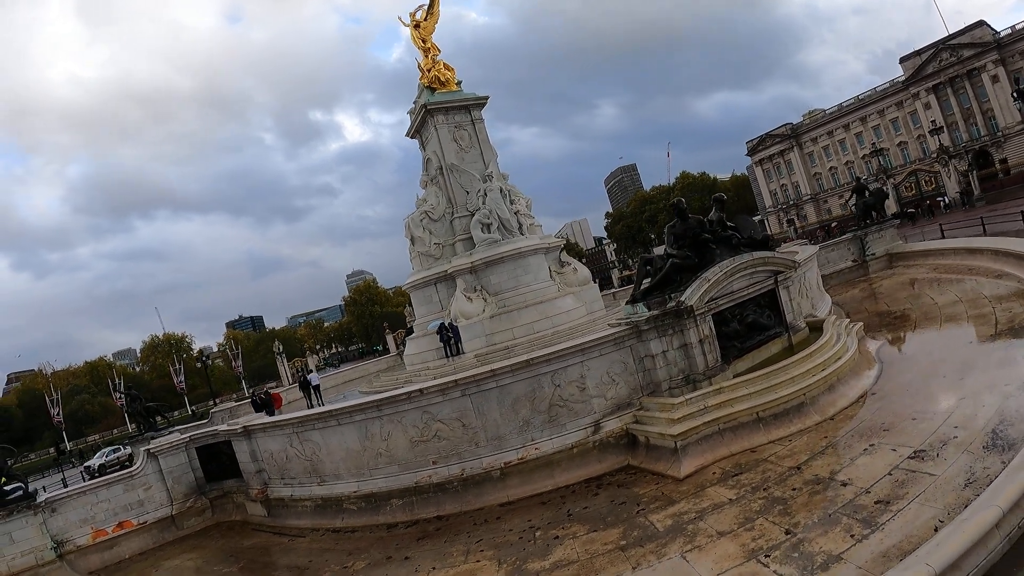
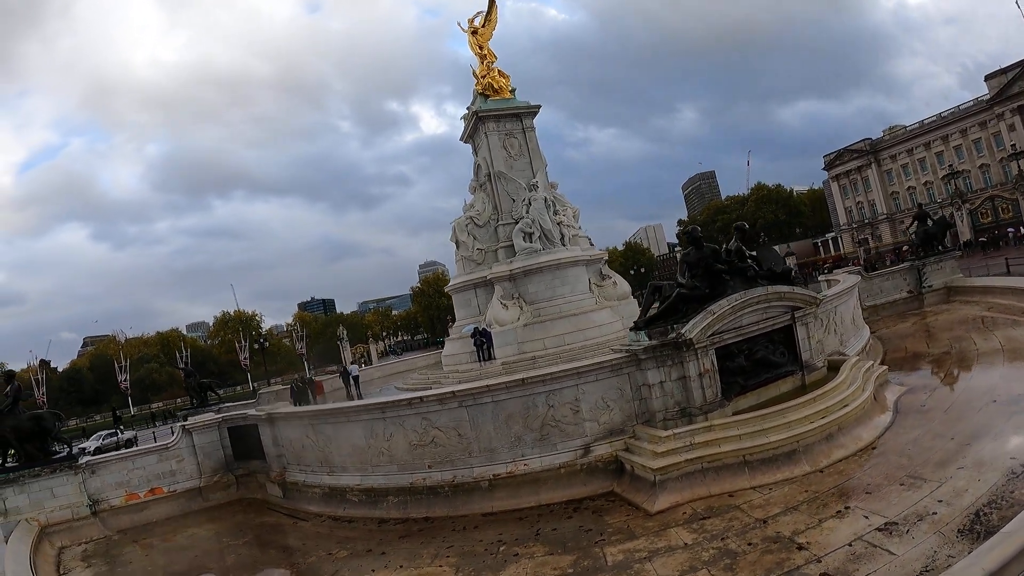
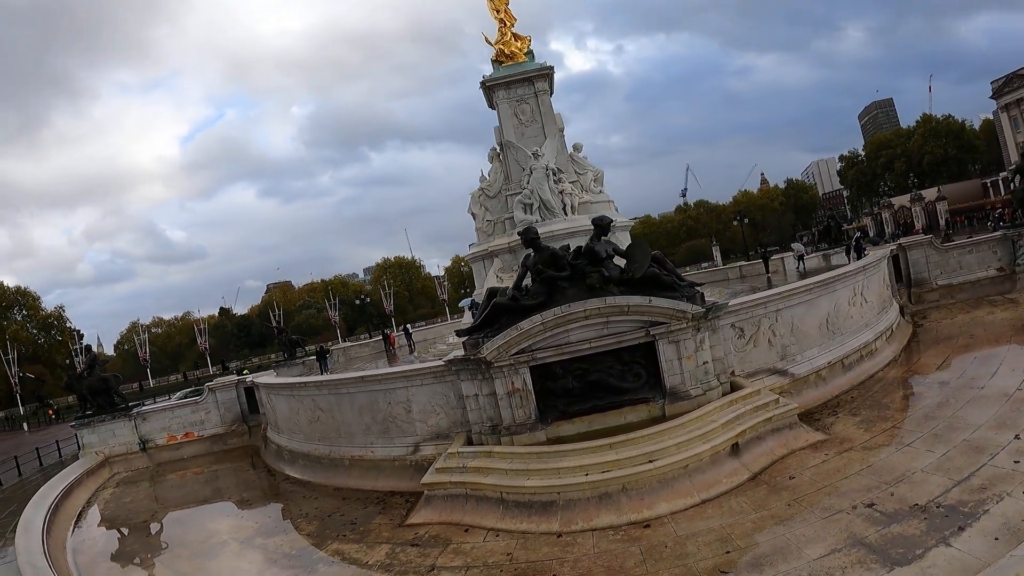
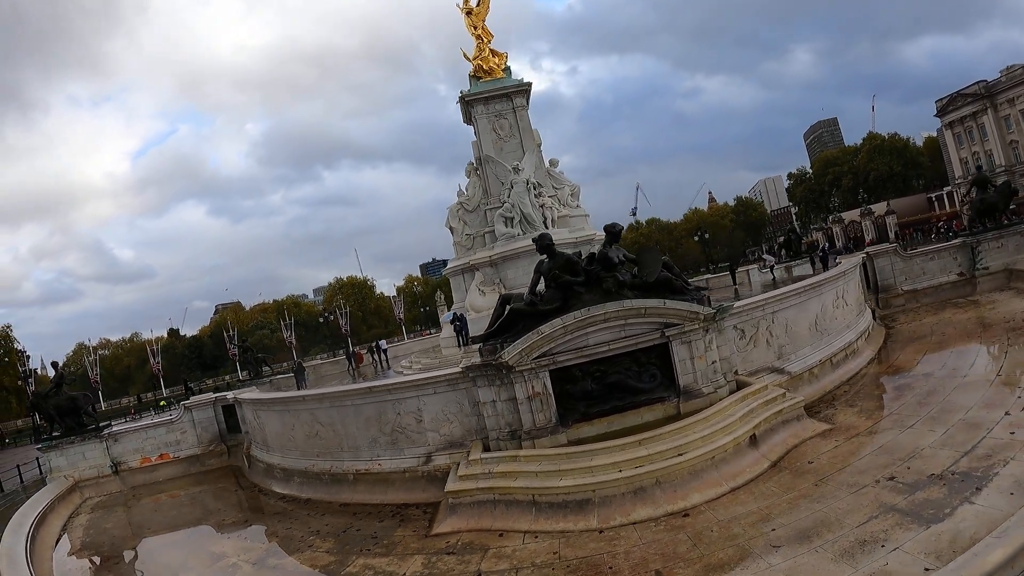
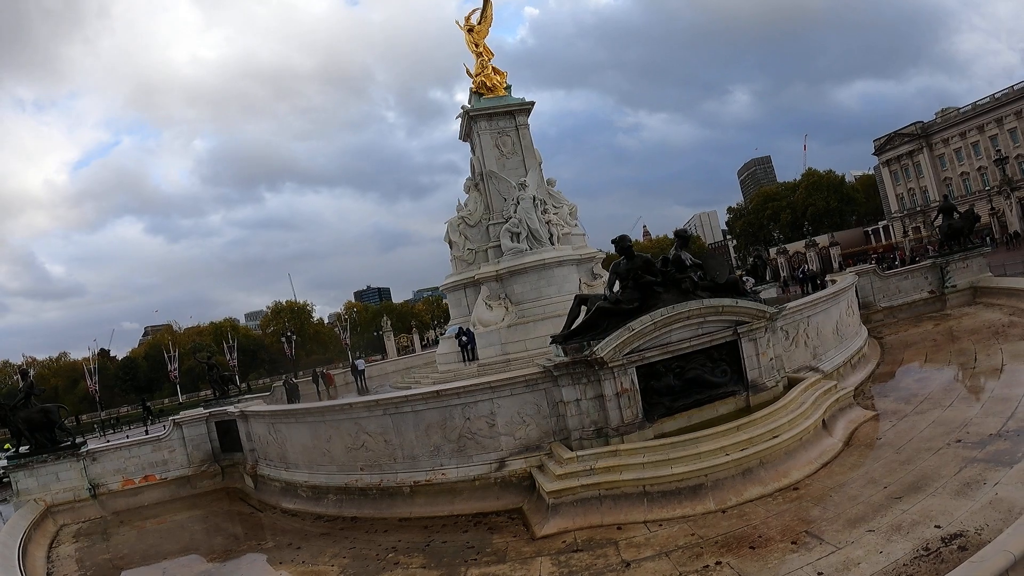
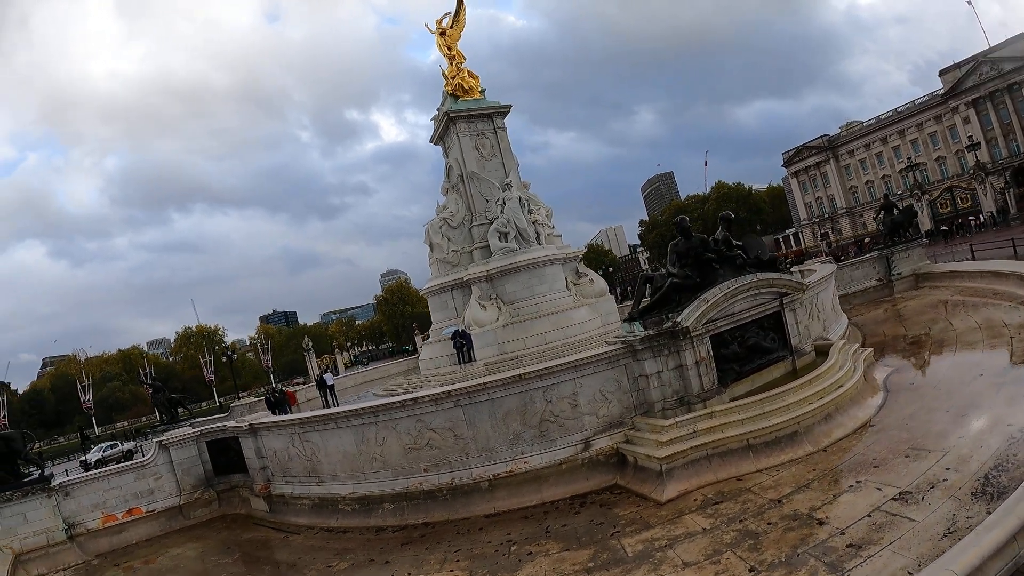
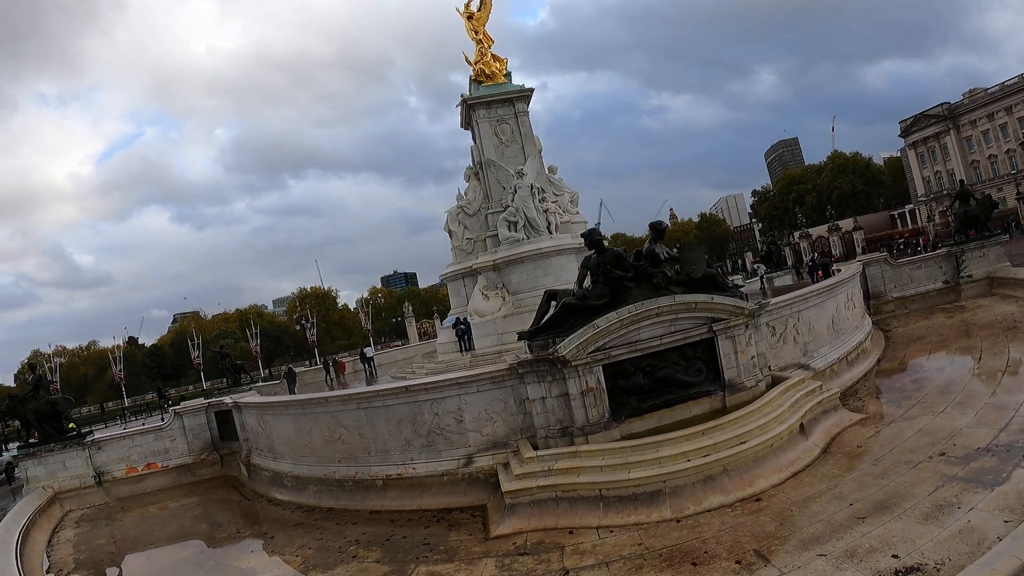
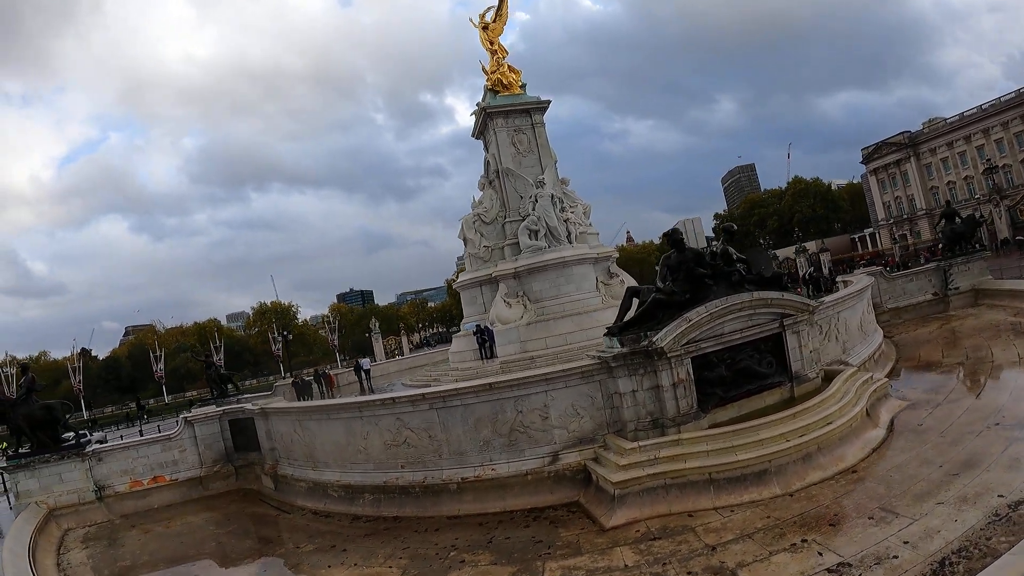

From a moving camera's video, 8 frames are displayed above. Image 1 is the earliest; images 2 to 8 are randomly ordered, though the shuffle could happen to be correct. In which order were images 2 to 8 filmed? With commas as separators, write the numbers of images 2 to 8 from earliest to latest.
6, 2, 8, 5, 7, 4, 3
